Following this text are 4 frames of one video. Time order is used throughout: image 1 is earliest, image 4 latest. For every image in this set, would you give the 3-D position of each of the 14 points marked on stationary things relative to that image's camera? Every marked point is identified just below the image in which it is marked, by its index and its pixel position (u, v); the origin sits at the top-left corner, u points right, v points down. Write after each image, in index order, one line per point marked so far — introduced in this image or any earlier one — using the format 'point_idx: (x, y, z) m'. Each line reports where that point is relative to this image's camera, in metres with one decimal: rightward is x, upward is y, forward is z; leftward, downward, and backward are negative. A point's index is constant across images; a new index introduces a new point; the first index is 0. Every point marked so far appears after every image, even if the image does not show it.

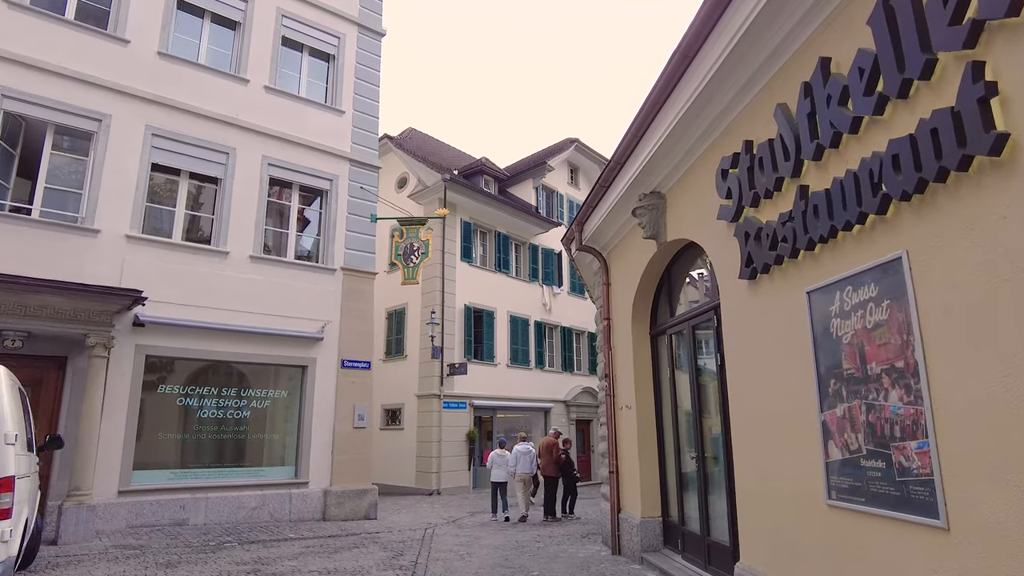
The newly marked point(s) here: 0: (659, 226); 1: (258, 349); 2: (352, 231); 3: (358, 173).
0: (+1.6, +0.7, +6.8) m
1: (-4.8, -1.2, +11.7) m
2: (-3.4, +1.2, +13.2) m
3: (-3.4, +2.5, +13.6) m
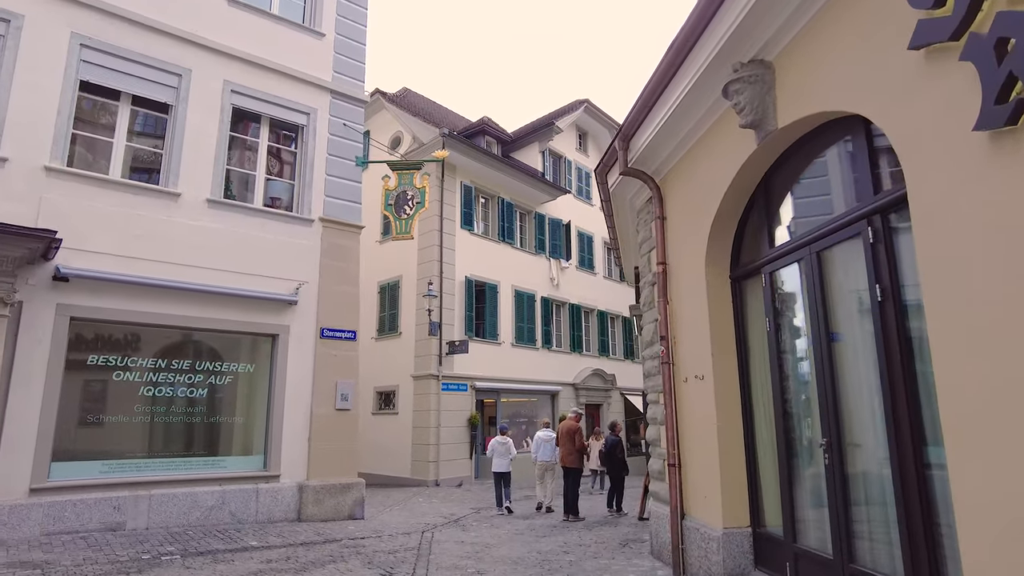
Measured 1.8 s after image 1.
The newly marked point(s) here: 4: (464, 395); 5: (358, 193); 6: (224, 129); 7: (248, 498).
0: (+1.9, +1.4, +4.7) m
1: (-4.5, -0.4, +9.6) m
2: (-3.2, +2.0, +11.1) m
3: (-3.1, +3.3, +11.4) m
4: (-1.5, -3.2, +18.8) m
5: (-2.8, +1.7, +11.3) m
6: (-4.7, +2.6, +10.1) m
7: (-4.0, -3.2, +9.3) m
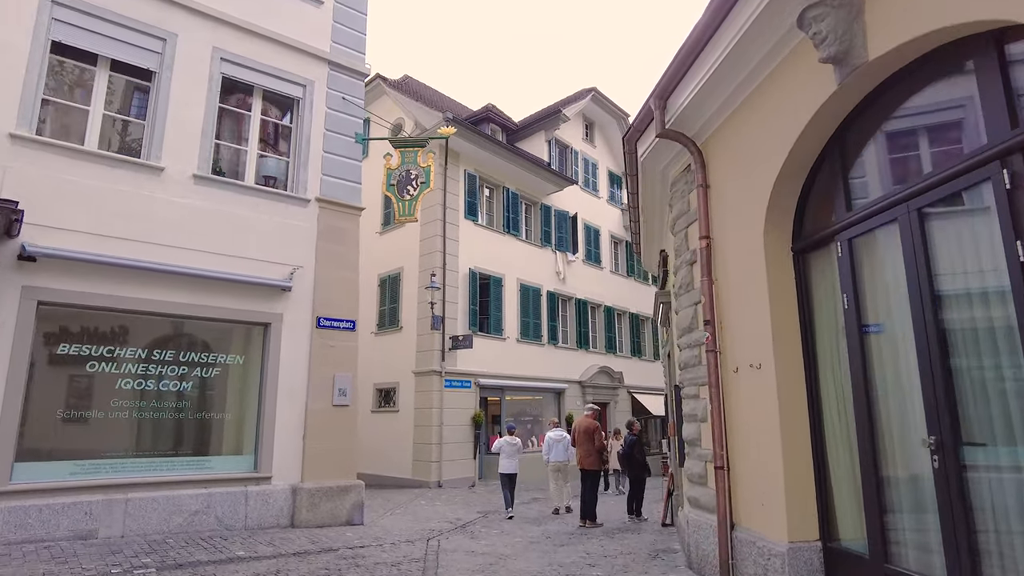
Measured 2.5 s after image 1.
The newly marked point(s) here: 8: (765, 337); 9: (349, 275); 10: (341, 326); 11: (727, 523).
0: (+2.1, +1.6, +3.9) m
1: (-4.3, -0.2, +8.8) m
2: (-3.0, +2.2, +10.3) m
3: (-2.9, +3.5, +10.6) m
4: (-1.3, -3.0, +17.9) m
5: (-2.6, +2.0, +10.5) m
6: (-4.5, +2.8, +9.2) m
7: (-3.8, -2.9, +8.5) m
8: (+2.0, -0.4, +4.9) m
9: (-2.6, +0.2, +10.0) m
10: (-2.7, -0.6, +9.8) m
11: (+1.8, -2.0, +5.2) m
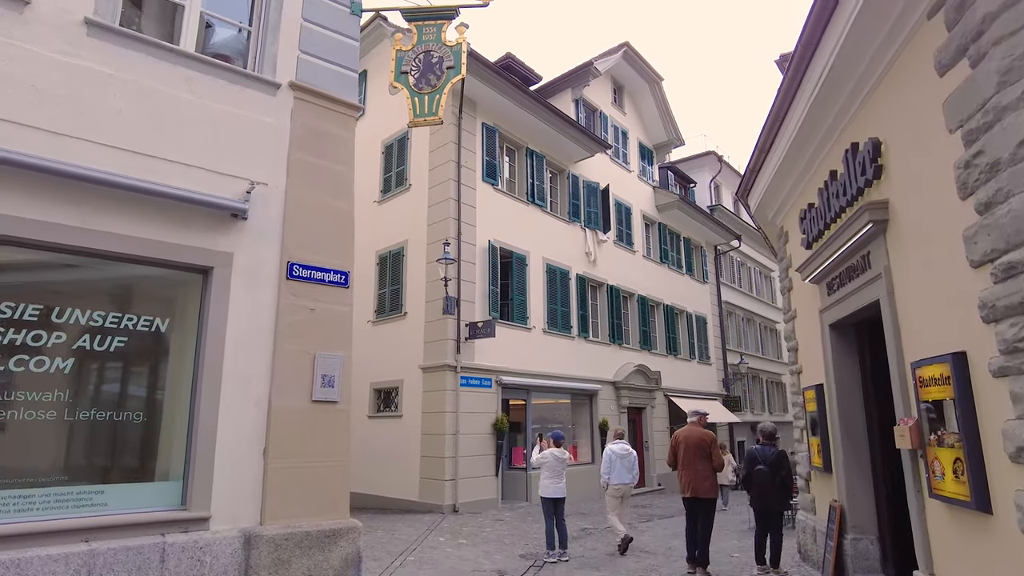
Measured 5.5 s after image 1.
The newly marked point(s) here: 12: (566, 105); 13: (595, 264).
0: (+3.0, +2.4, +0.5) m
1: (-3.5, +0.5, +5.3) m
2: (-2.2, +2.9, +6.9) m
3: (-2.1, +4.2, +7.2) m
4: (-0.6, -2.4, +14.5) m
5: (-1.8, +2.6, +7.1) m
6: (-3.7, +3.5, +5.8) m
7: (-3.0, -2.2, +5.0) m
8: (+2.8, +0.4, +1.5) m
9: (-1.8, +0.9, +6.6) m
10: (-1.9, +0.1, +6.4) m
11: (+2.7, -1.2, +1.8) m
12: (+1.7, +5.7, +19.1) m
13: (+2.5, +0.8, +19.2) m
